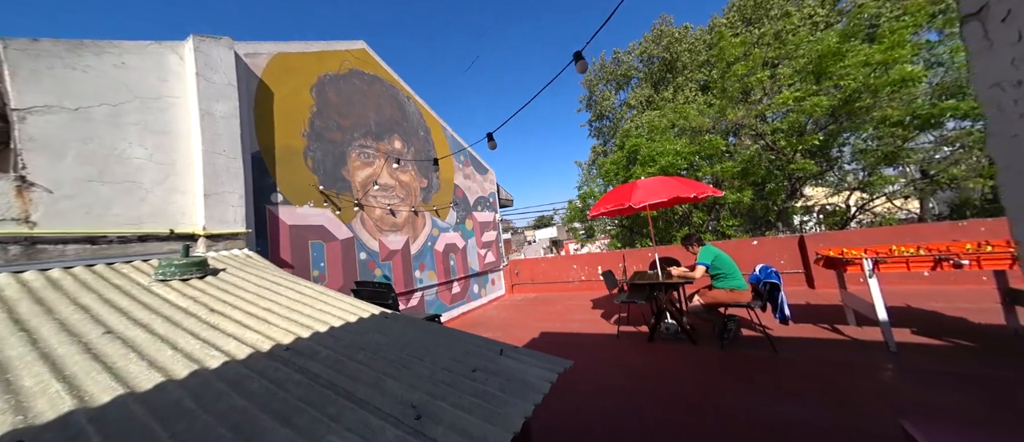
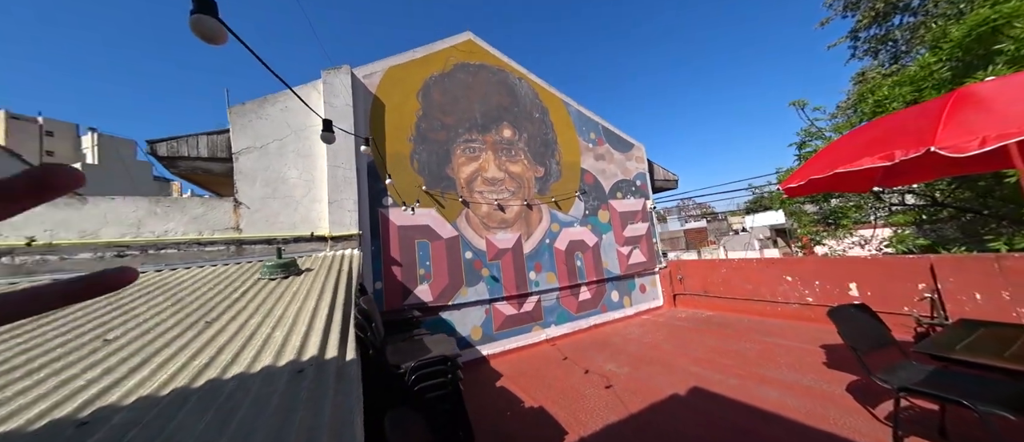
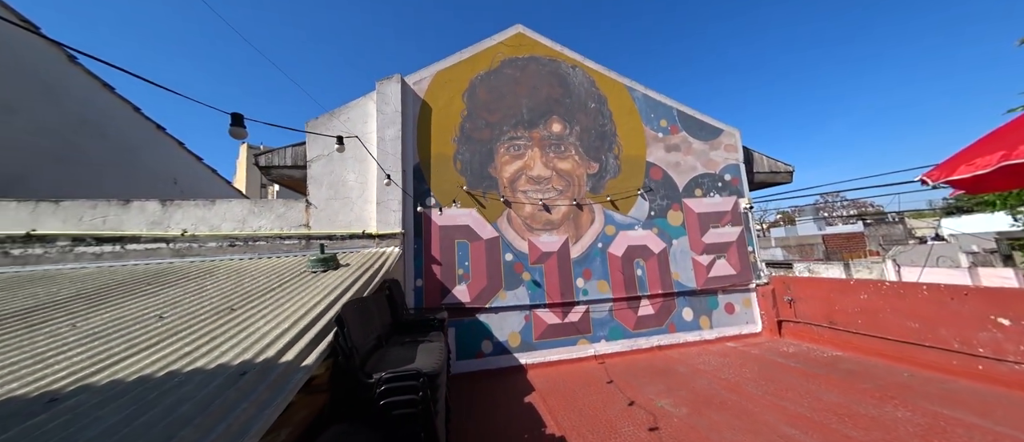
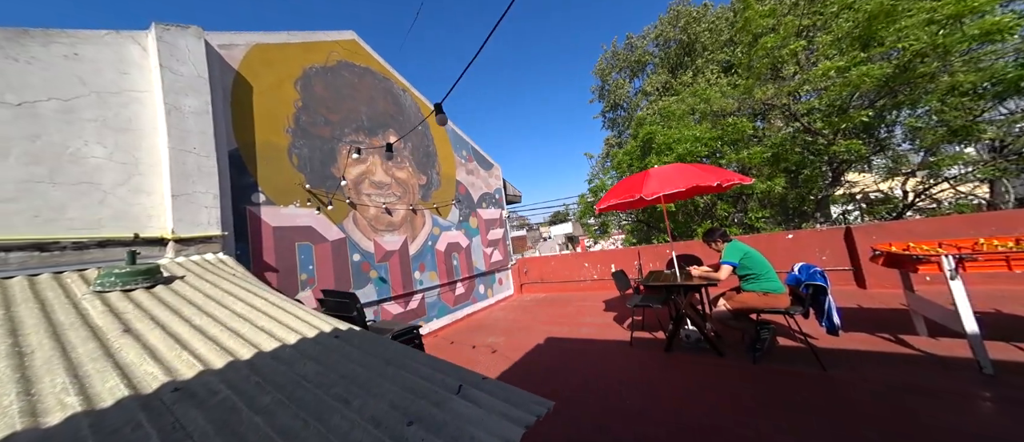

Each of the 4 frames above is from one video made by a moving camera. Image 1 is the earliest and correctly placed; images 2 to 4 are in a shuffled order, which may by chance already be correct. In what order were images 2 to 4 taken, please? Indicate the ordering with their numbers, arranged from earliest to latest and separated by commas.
4, 2, 3
